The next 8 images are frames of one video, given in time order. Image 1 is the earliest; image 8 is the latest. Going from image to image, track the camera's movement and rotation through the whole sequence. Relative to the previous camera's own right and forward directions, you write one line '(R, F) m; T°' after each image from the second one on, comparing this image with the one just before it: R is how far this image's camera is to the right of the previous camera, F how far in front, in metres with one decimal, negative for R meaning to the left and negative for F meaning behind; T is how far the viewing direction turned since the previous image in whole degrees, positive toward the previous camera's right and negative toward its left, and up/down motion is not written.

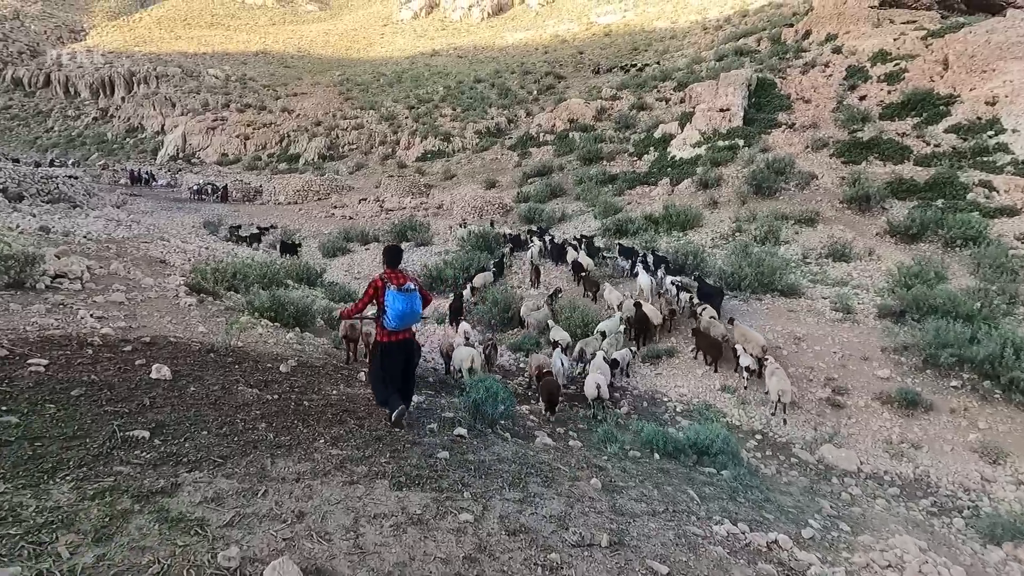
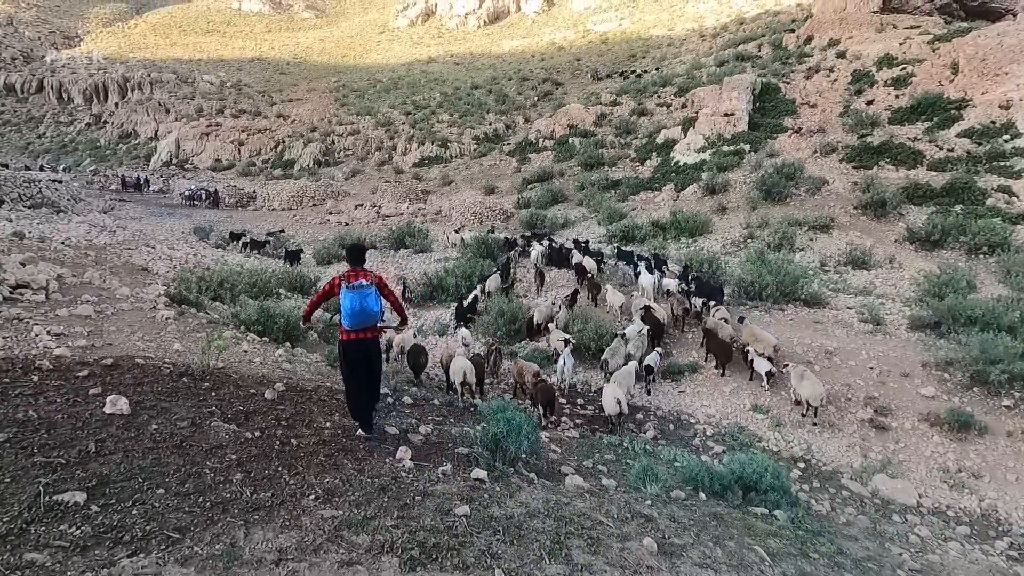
(-0.2, +0.6) m; 0°
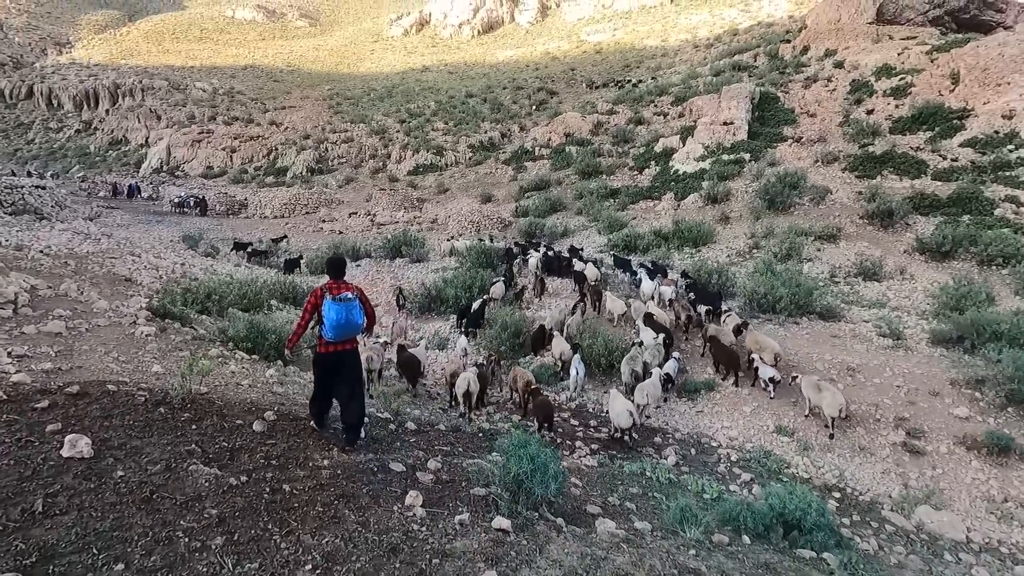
(-0.2, +0.4) m; +1°
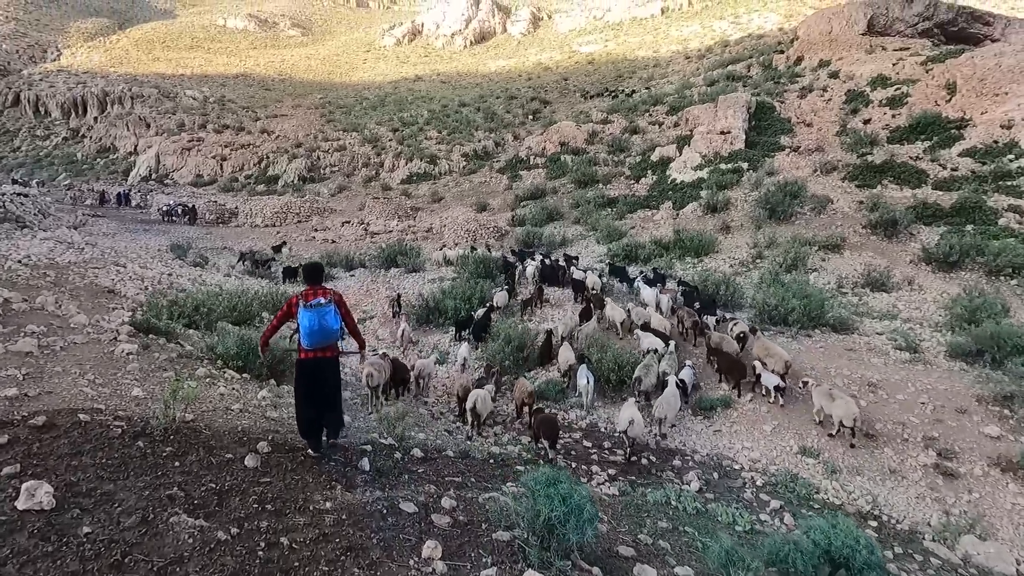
(-0.2, +0.3) m; +1°
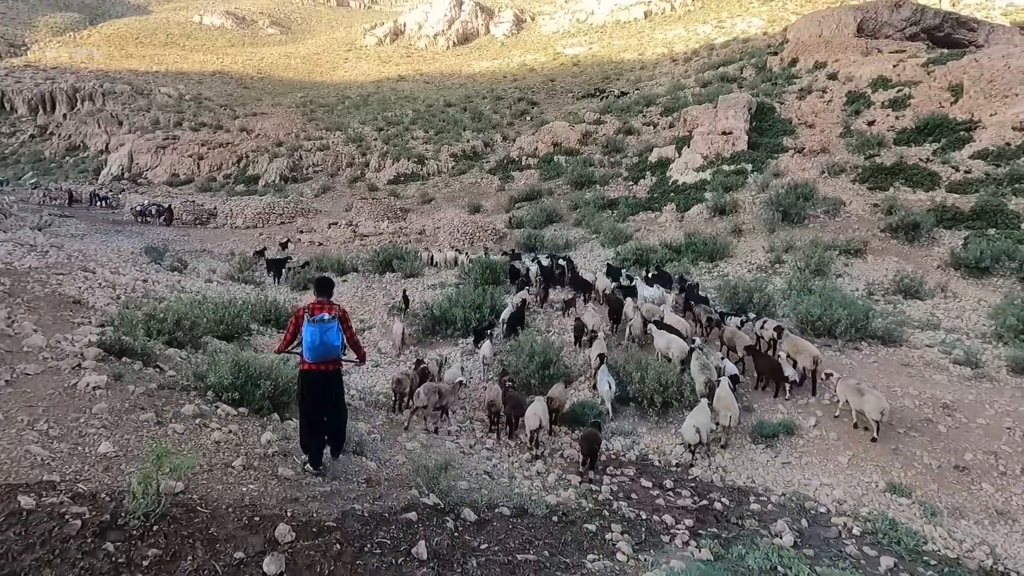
(-0.6, +0.9) m; +2°
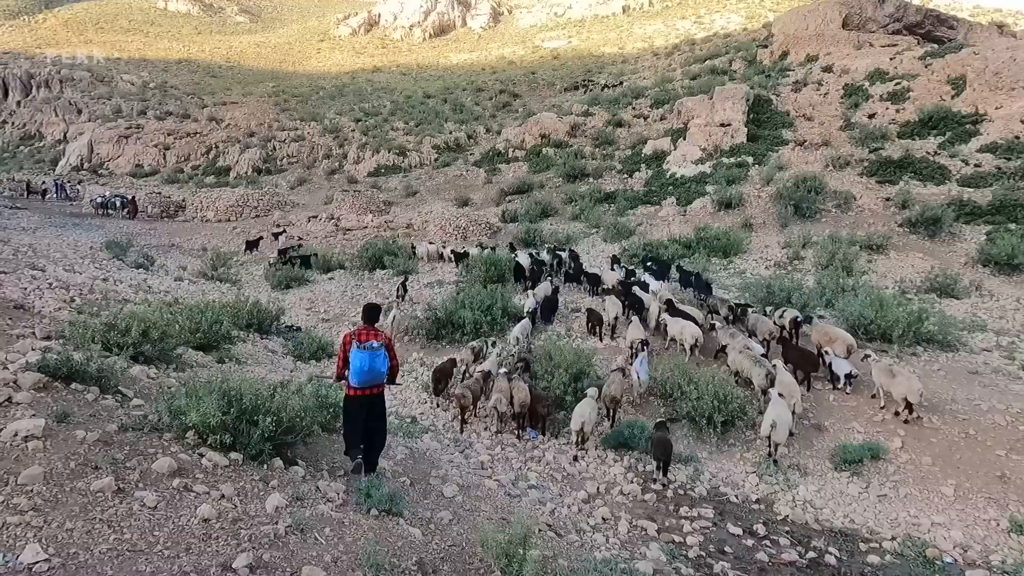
(-0.6, +1.0) m; +3°
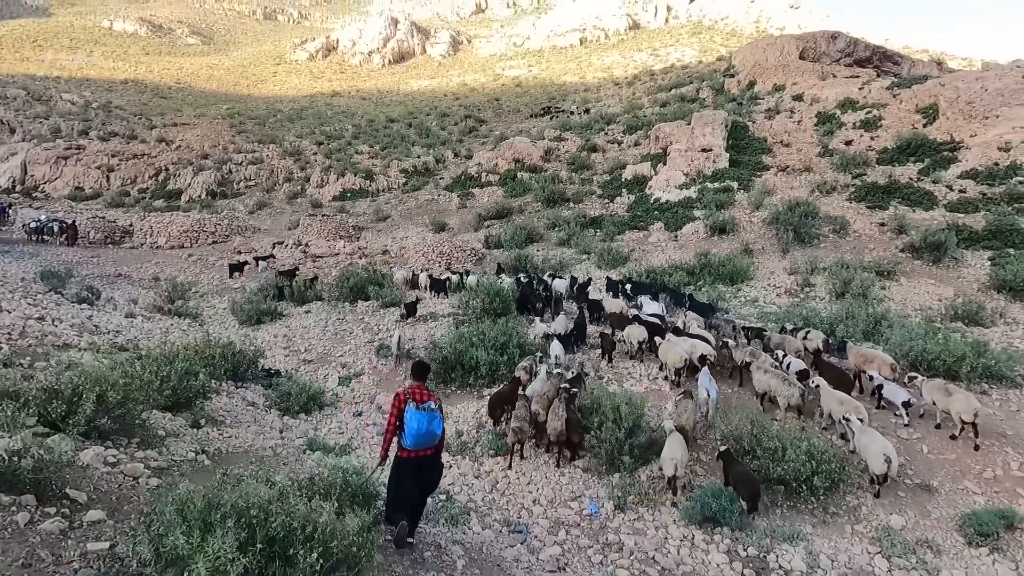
(-0.9, +1.0) m; +4°
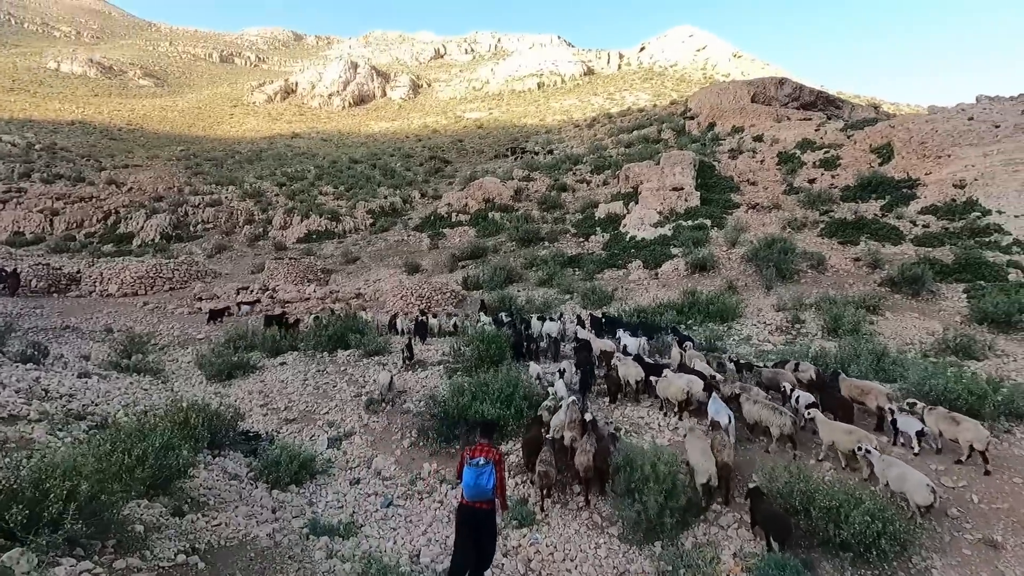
(-0.6, +0.5) m; +4°
